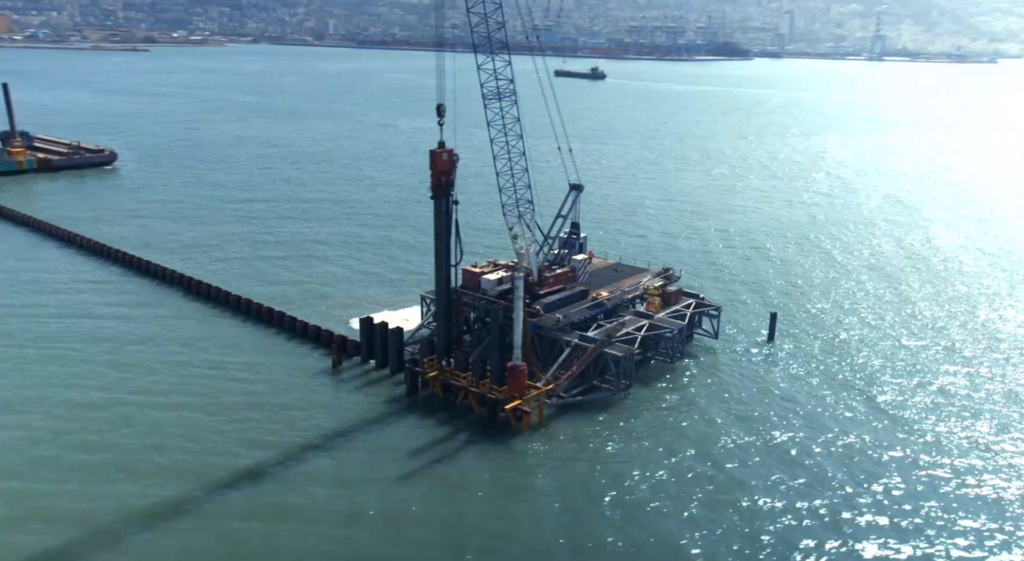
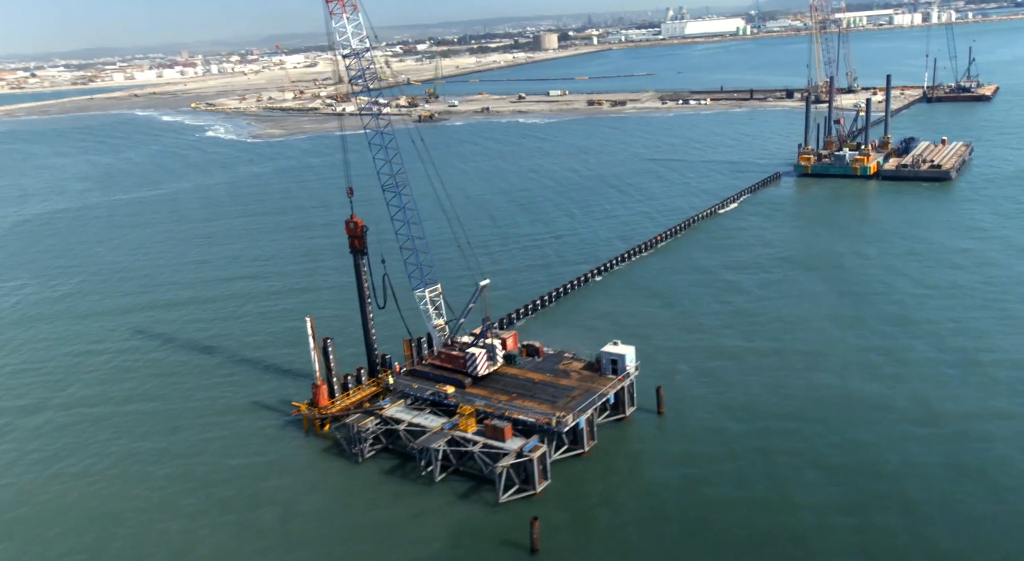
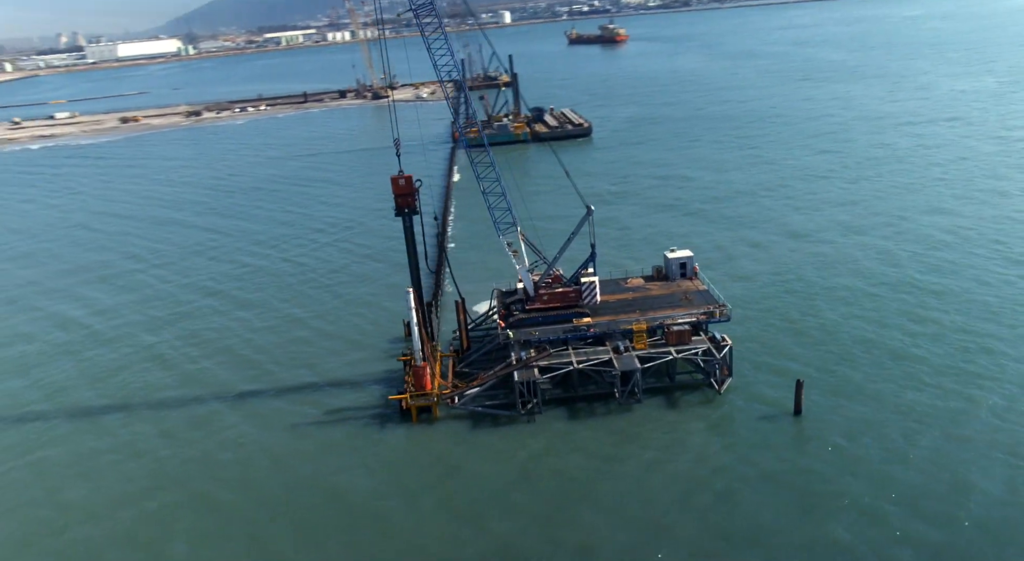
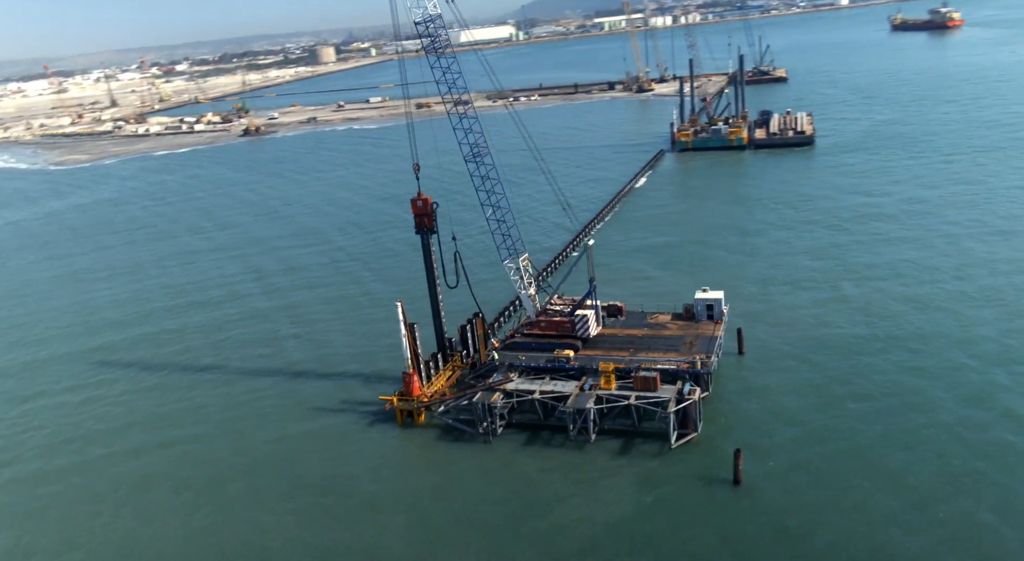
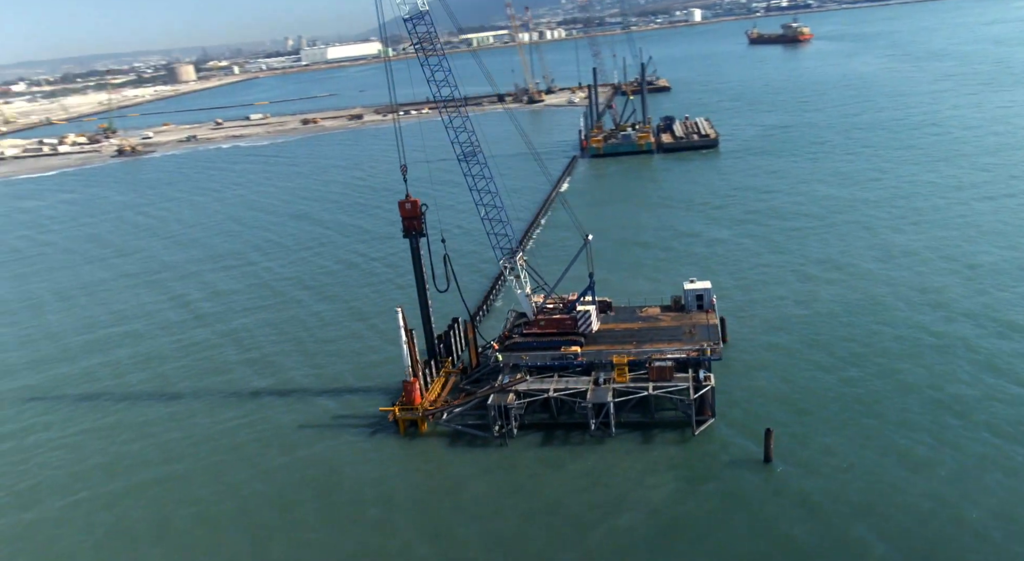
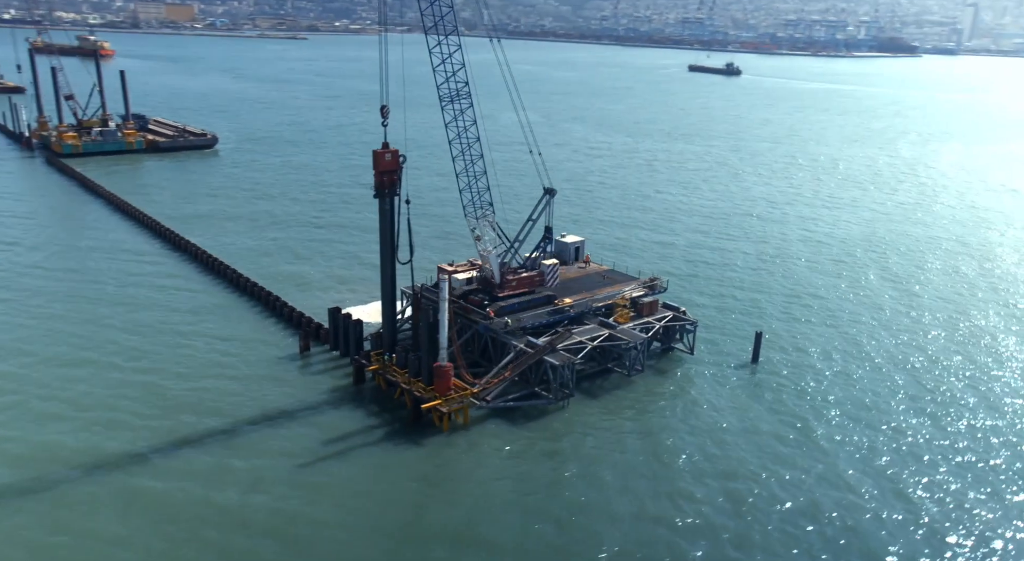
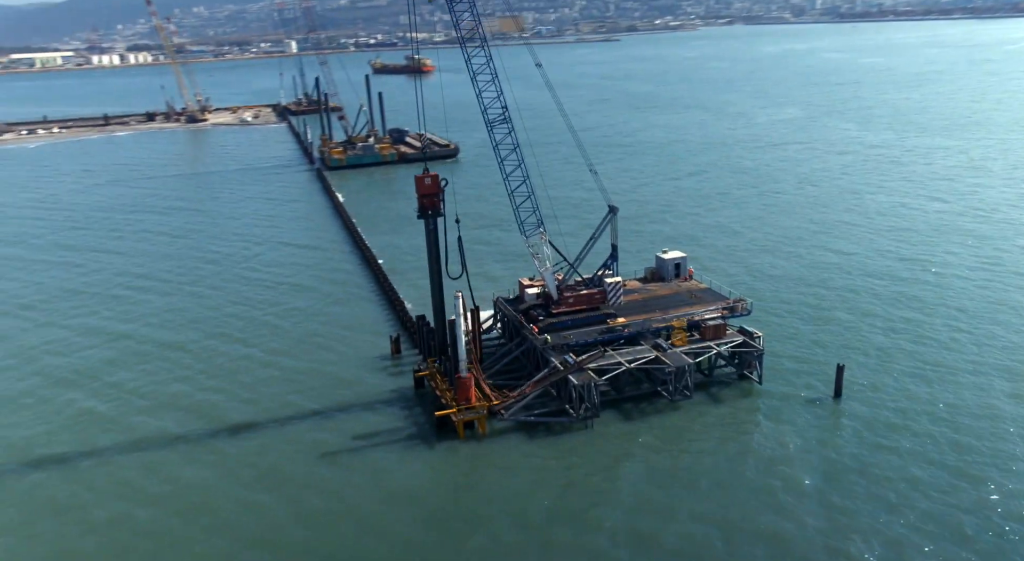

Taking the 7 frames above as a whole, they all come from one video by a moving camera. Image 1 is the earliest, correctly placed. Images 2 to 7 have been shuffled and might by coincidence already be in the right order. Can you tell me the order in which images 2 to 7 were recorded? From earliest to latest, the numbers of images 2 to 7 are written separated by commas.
6, 7, 3, 5, 4, 2
